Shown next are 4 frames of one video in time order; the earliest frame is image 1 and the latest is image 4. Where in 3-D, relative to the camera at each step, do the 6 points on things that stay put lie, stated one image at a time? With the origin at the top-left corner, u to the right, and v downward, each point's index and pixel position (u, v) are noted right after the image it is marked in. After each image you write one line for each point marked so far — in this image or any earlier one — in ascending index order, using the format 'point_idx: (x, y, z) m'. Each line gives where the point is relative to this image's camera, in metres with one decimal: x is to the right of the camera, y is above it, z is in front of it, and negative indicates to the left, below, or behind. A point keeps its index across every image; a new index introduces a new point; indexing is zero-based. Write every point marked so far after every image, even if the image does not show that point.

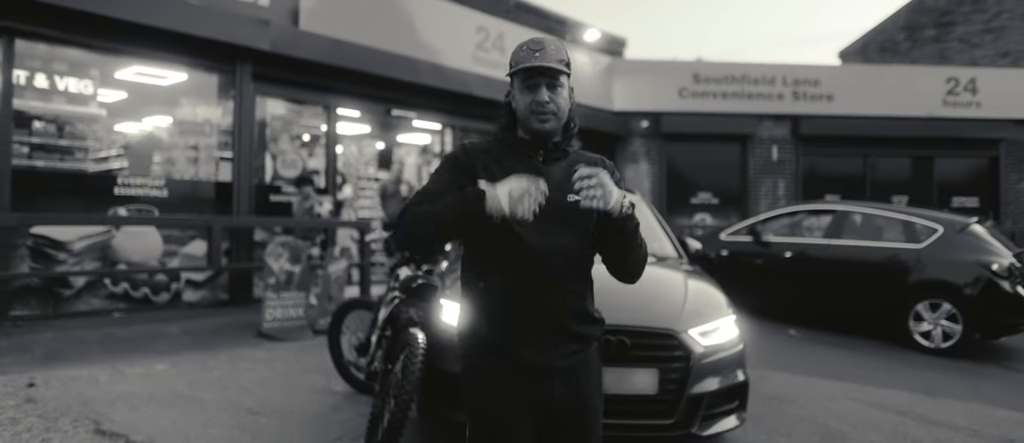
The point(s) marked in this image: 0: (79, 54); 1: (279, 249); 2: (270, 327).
0: (-4.2, +1.6, +7.0) m
1: (-2.1, -0.2, +6.6) m
2: (-2.1, -0.9, +6.4) m
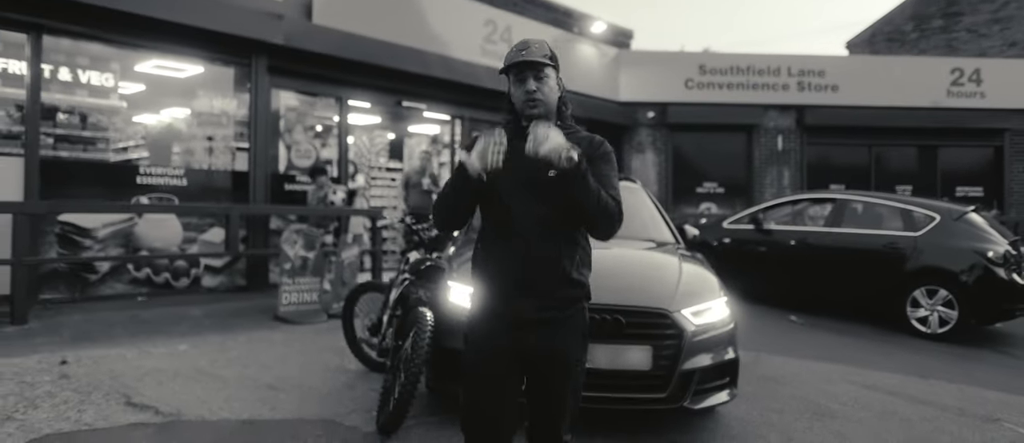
0: (-4.1, +1.7, +7.3) m
1: (-2.0, -0.1, +6.9) m
2: (-2.1, -0.8, +6.7) m
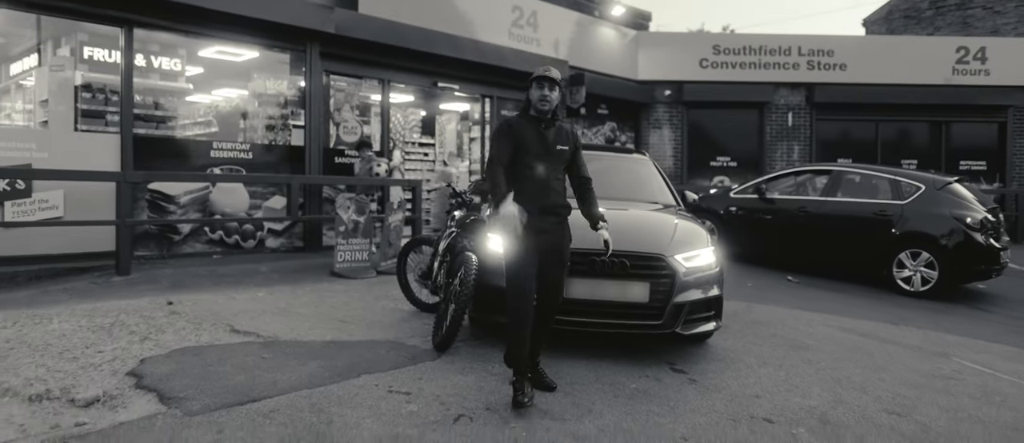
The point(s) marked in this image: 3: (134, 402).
0: (-3.8, +2.1, +8.3) m
1: (-1.8, +0.2, +7.9) m
2: (-1.8, -0.5, +7.7) m
3: (-1.8, -0.9, +3.5) m
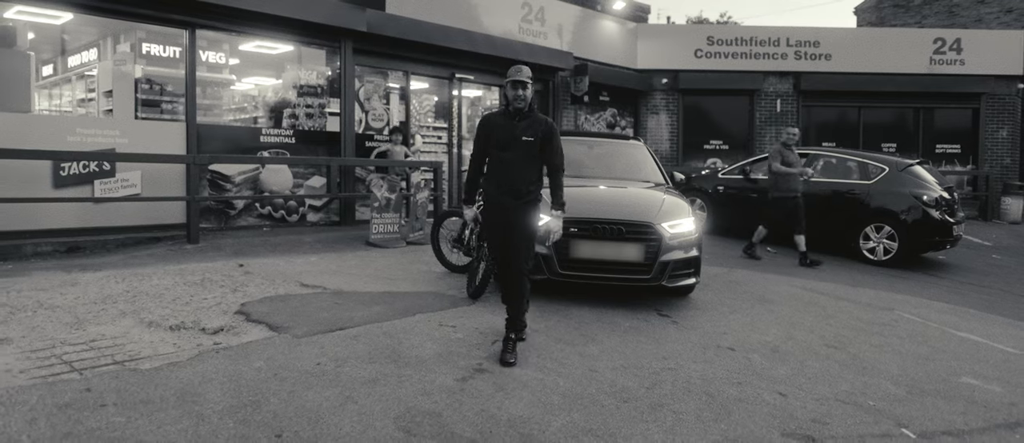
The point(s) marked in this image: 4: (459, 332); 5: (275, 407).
0: (-3.7, +2.4, +9.4) m
1: (-1.6, +0.5, +9.0) m
2: (-1.6, -0.2, +8.9) m
3: (-1.7, -0.7, +4.7) m
4: (-0.3, -0.7, +4.8) m
5: (-1.1, -0.9, +3.4) m
